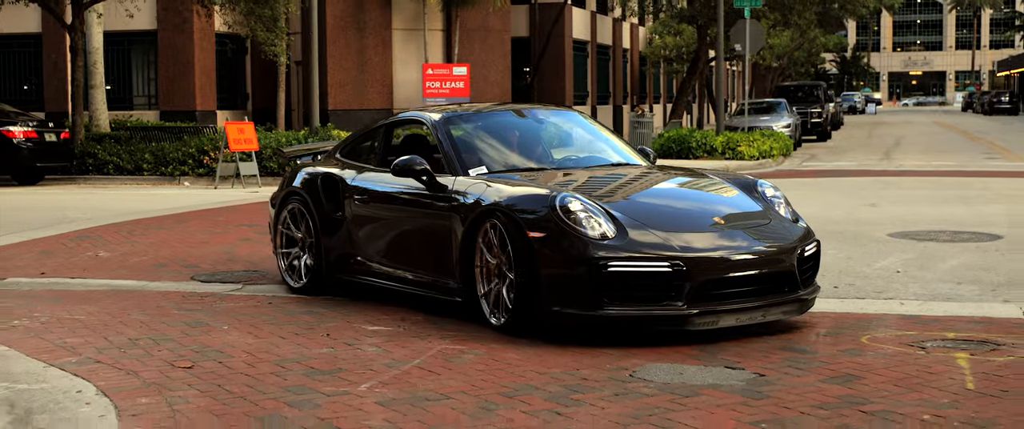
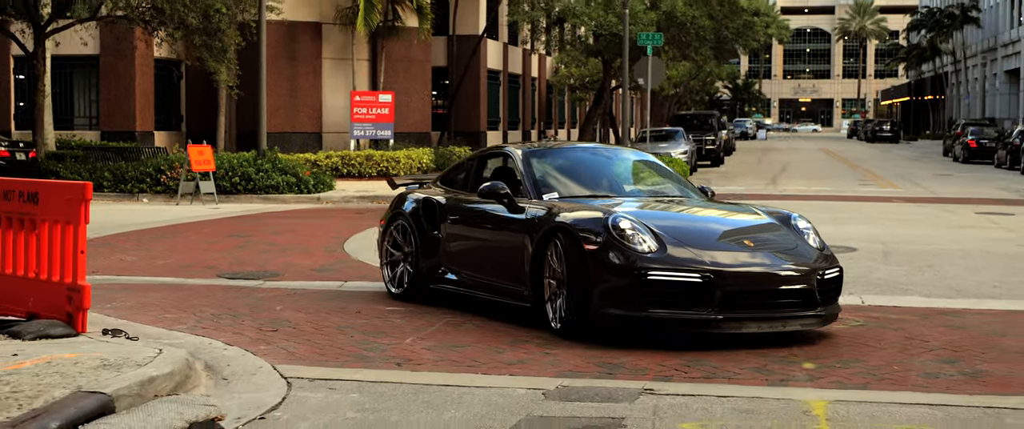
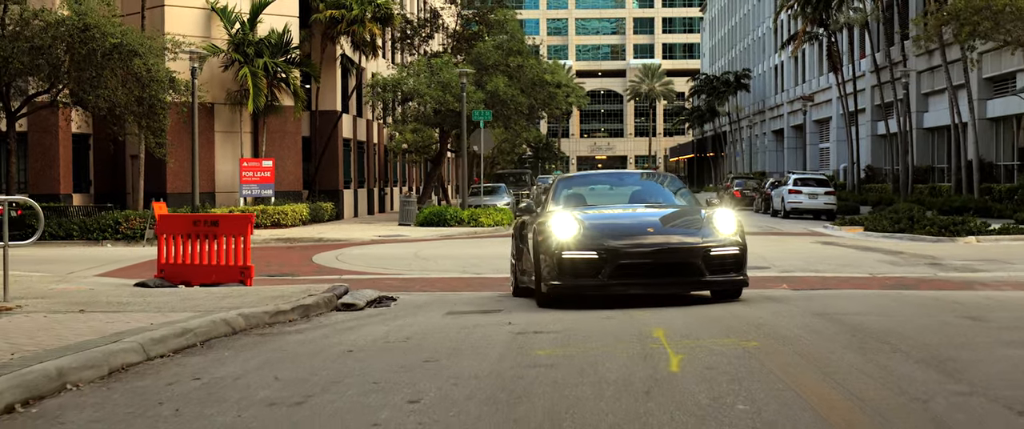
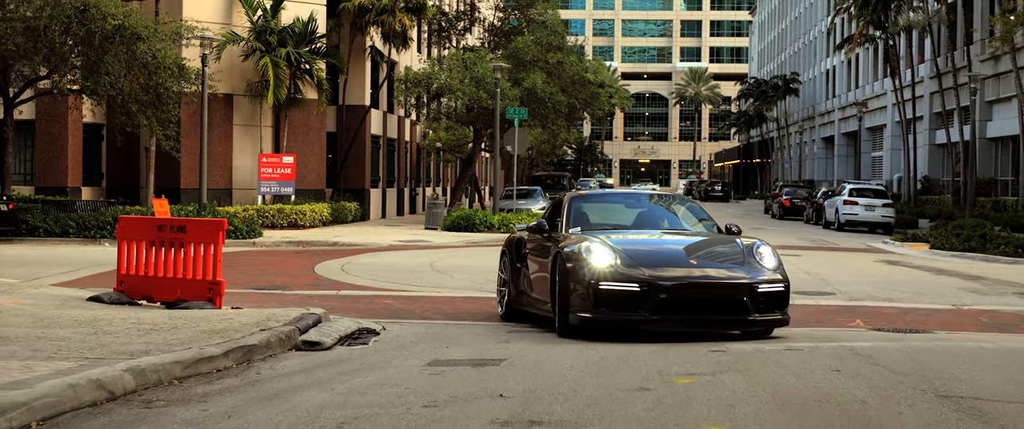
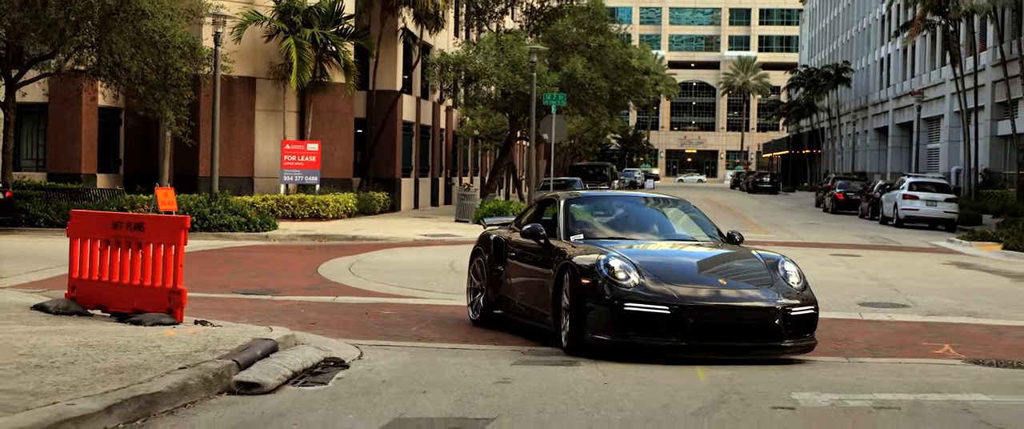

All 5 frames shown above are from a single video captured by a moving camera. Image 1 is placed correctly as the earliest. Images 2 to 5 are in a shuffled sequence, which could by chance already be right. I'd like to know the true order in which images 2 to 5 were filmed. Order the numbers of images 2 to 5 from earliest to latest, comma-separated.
2, 5, 4, 3
